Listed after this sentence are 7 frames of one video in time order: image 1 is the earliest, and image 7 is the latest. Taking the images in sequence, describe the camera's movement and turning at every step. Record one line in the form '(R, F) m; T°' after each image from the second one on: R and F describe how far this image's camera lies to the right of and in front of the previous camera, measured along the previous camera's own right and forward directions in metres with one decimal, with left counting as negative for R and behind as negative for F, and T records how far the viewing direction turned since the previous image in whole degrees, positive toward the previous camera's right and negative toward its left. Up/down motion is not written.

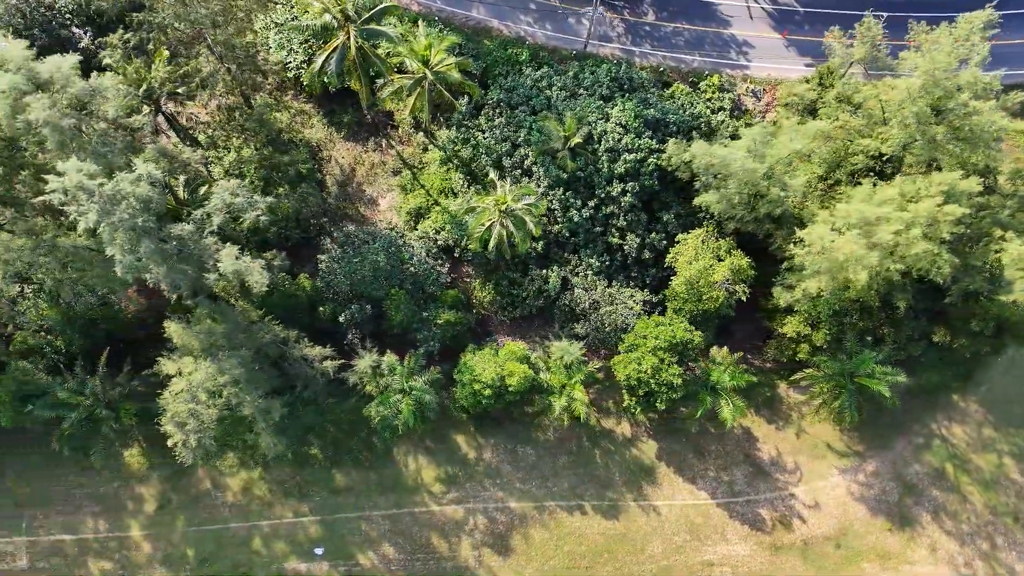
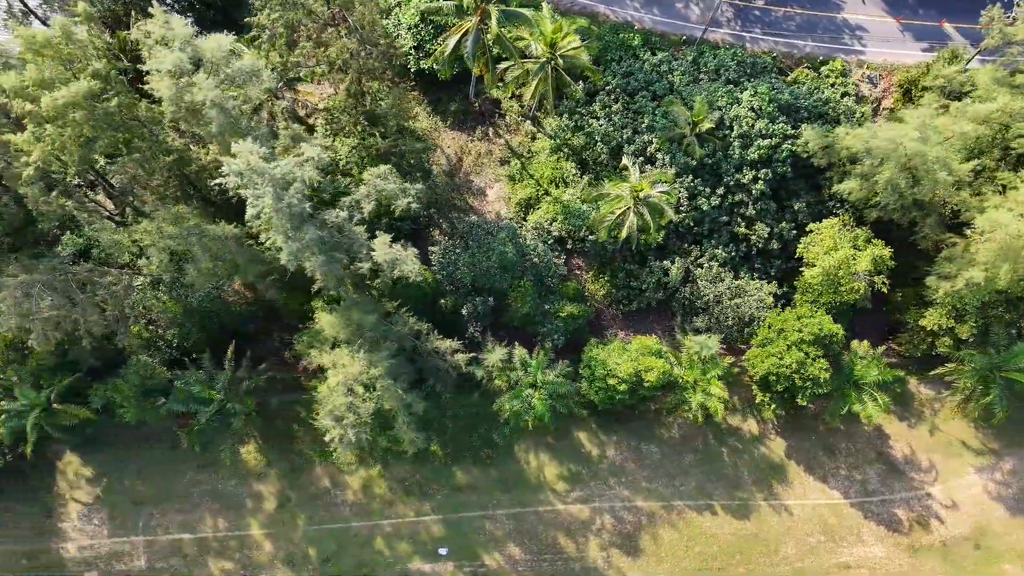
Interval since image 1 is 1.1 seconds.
(-3.6, +0.7) m; -1°
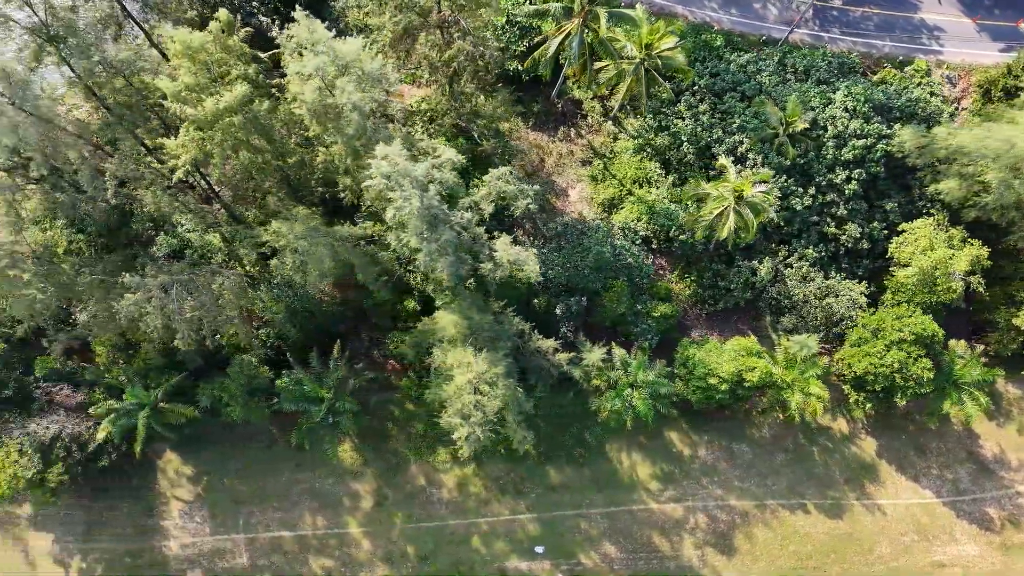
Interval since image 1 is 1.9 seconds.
(-2.7, -0.1) m; 0°
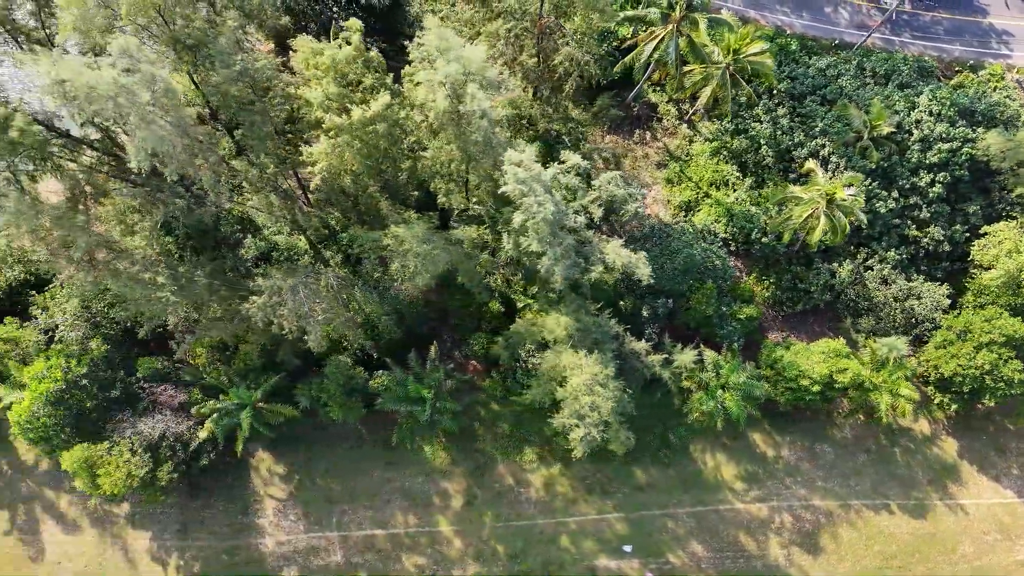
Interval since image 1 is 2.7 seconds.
(-2.5, -0.3) m; 0°
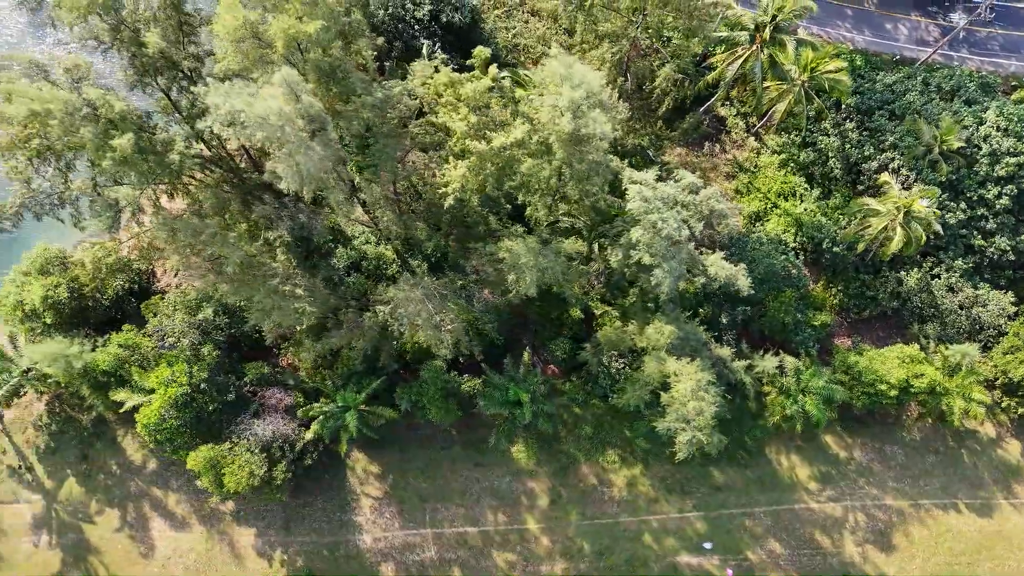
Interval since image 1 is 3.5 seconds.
(-2.5, -1.0) m; 0°
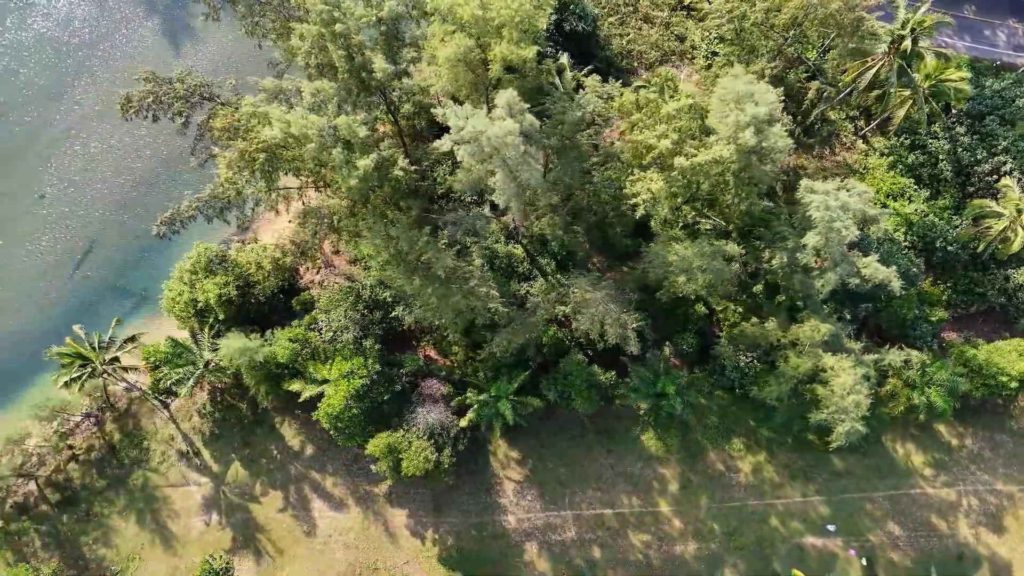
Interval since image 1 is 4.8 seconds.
(-4.2, -1.4) m; -1°
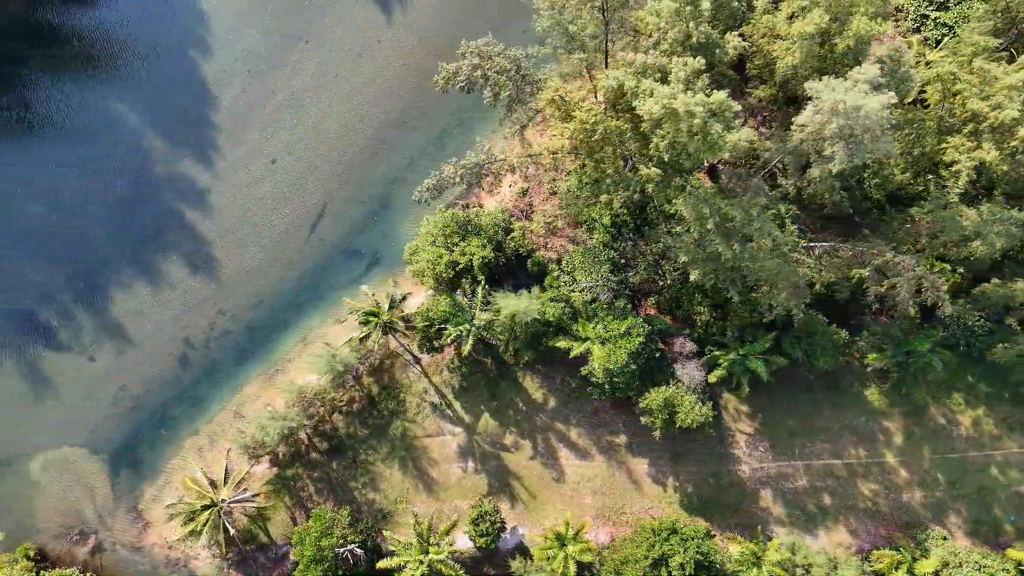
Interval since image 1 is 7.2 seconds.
(-7.7, -1.2) m; -1°
